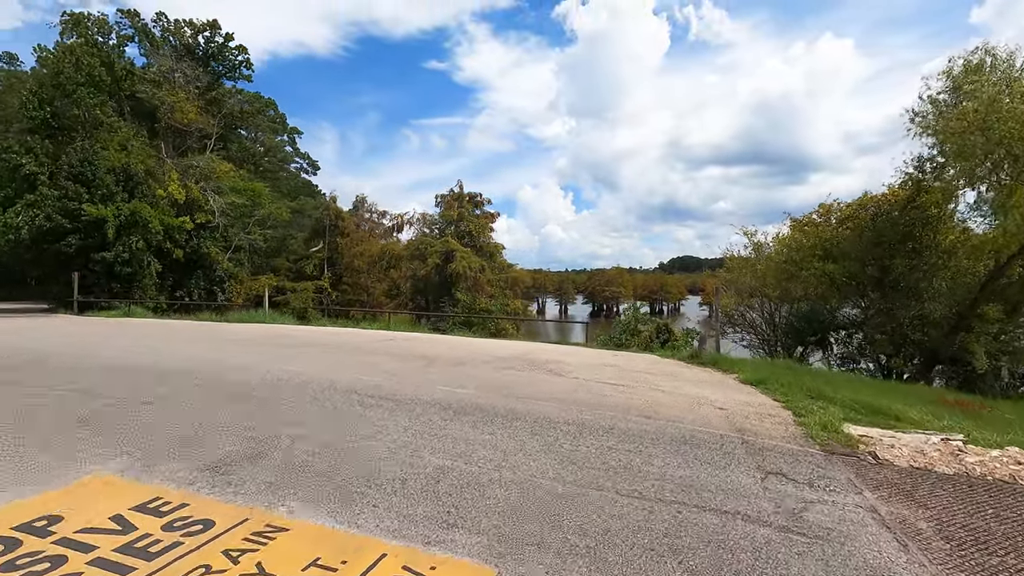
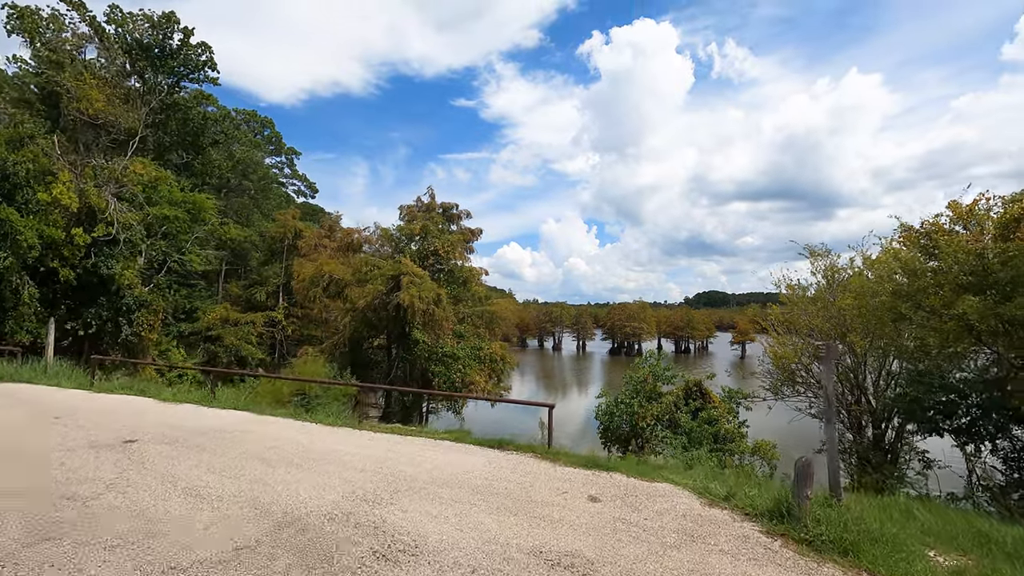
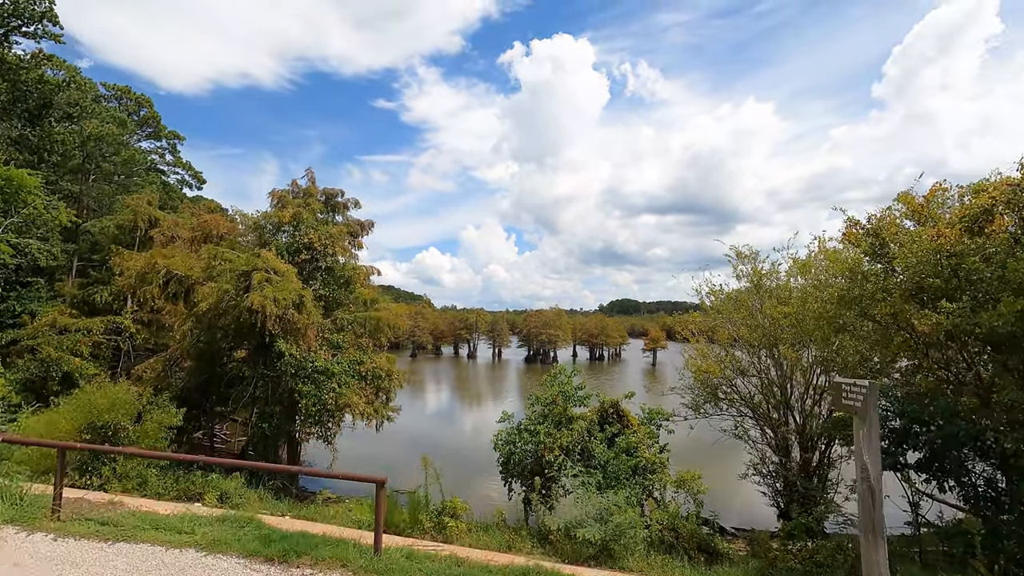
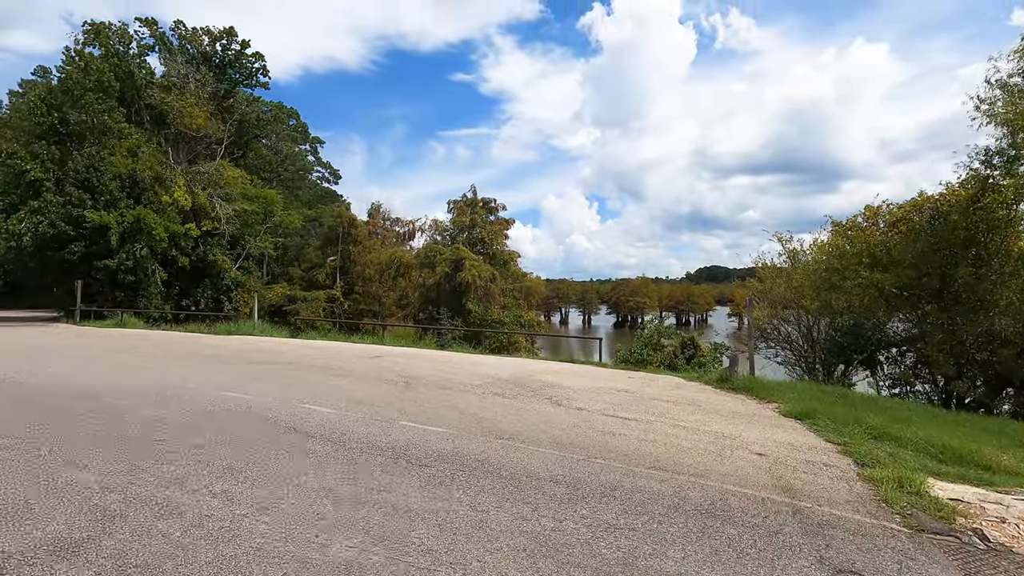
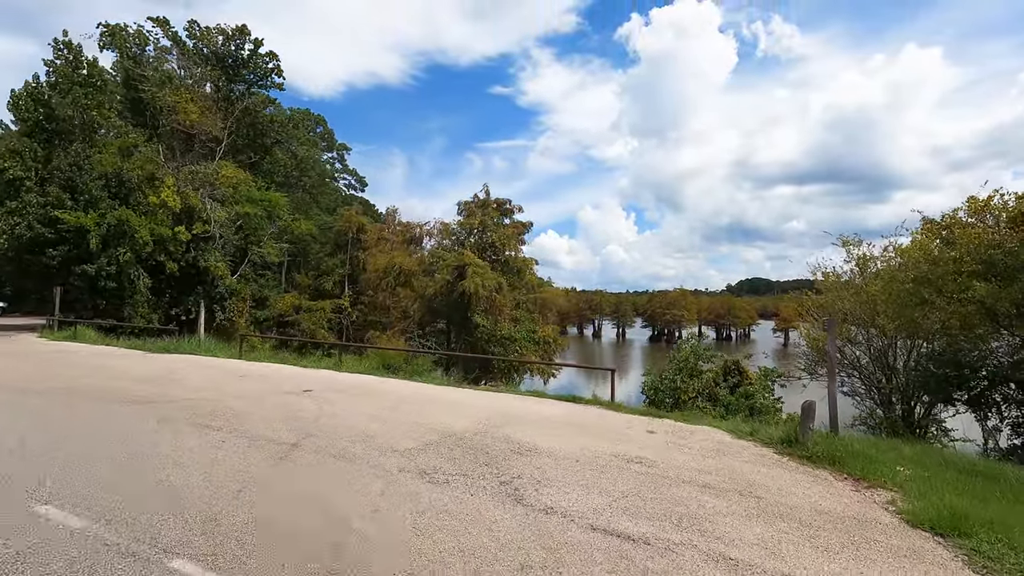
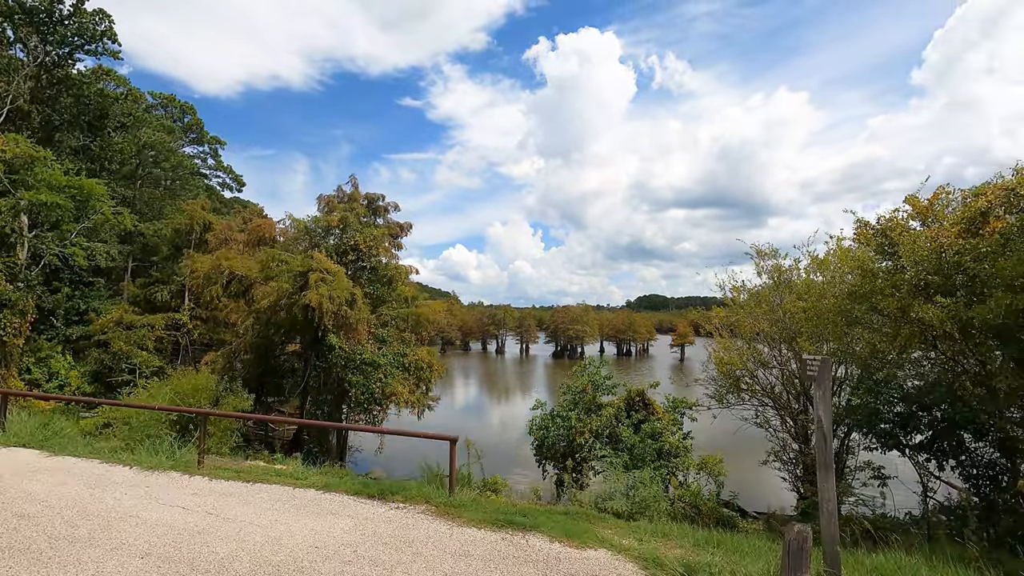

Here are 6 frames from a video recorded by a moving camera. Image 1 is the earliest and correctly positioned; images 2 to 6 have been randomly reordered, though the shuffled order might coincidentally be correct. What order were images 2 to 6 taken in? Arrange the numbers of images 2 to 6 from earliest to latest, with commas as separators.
4, 5, 2, 6, 3
